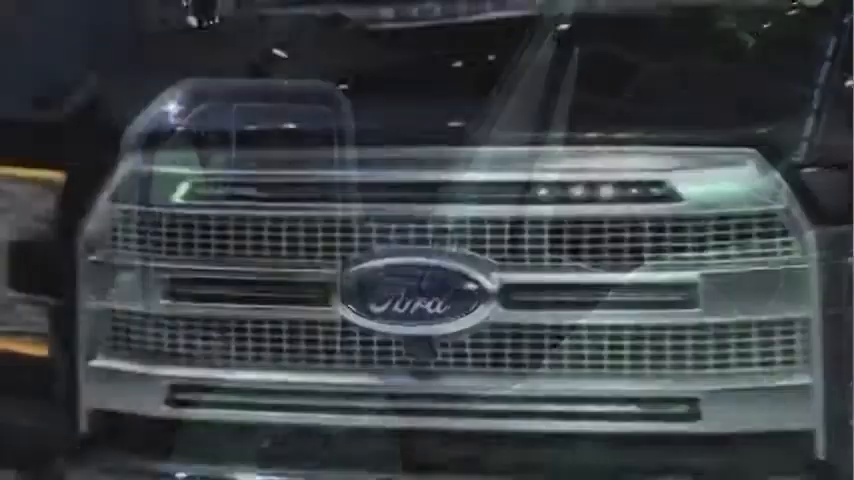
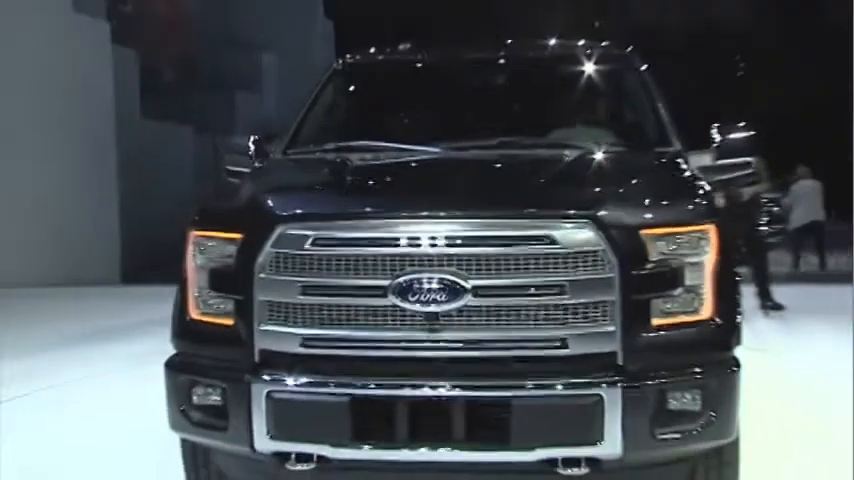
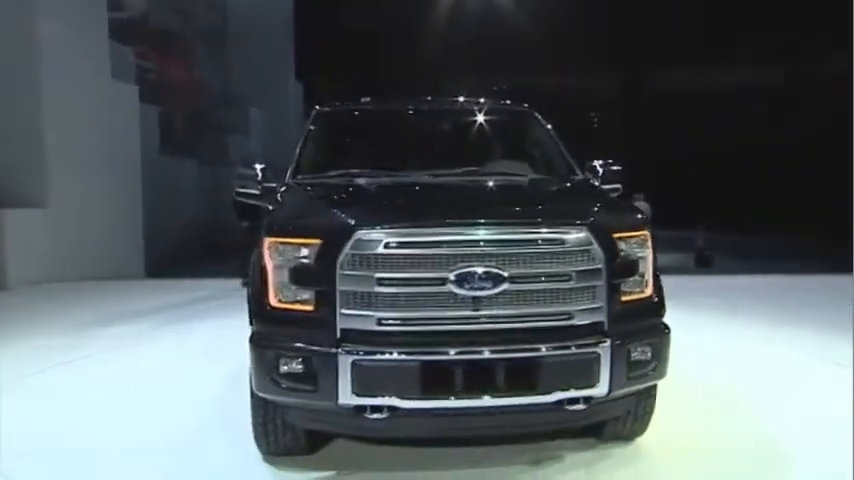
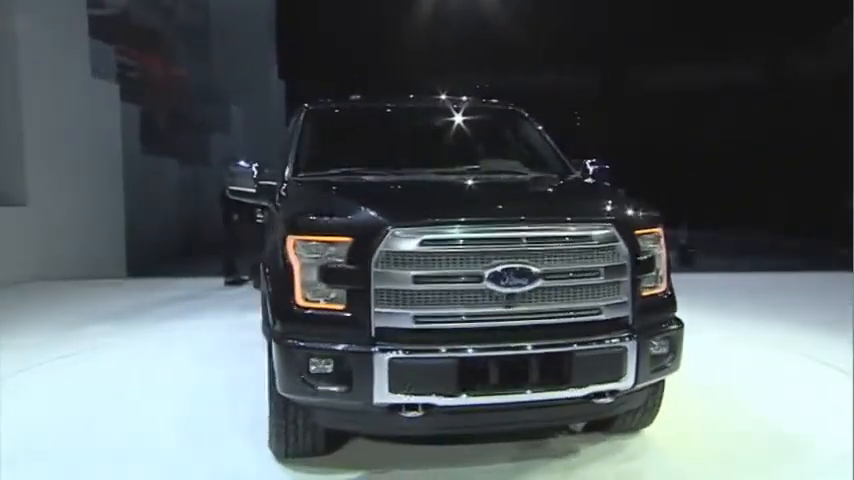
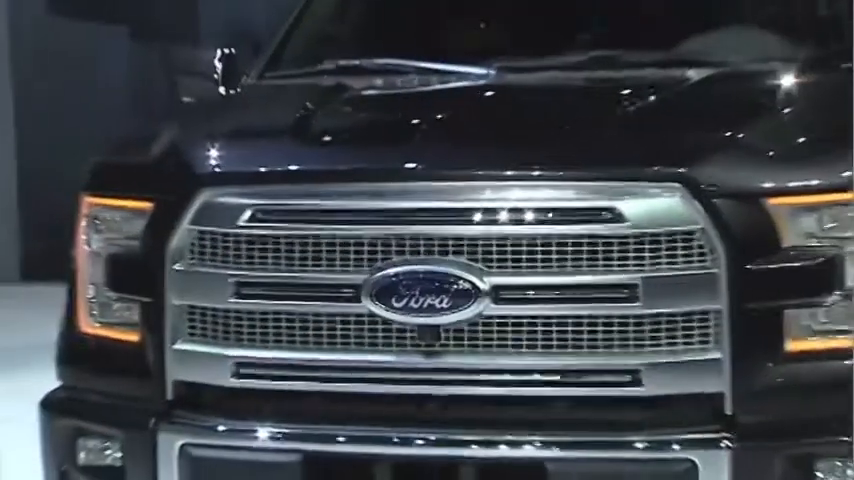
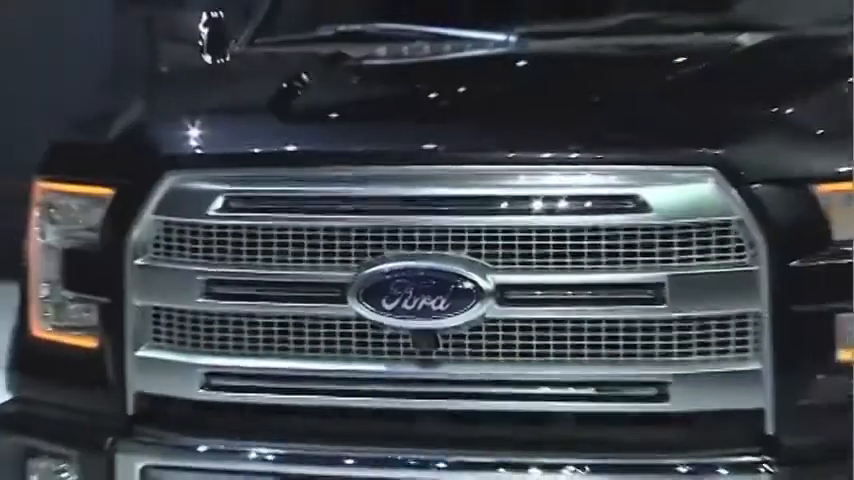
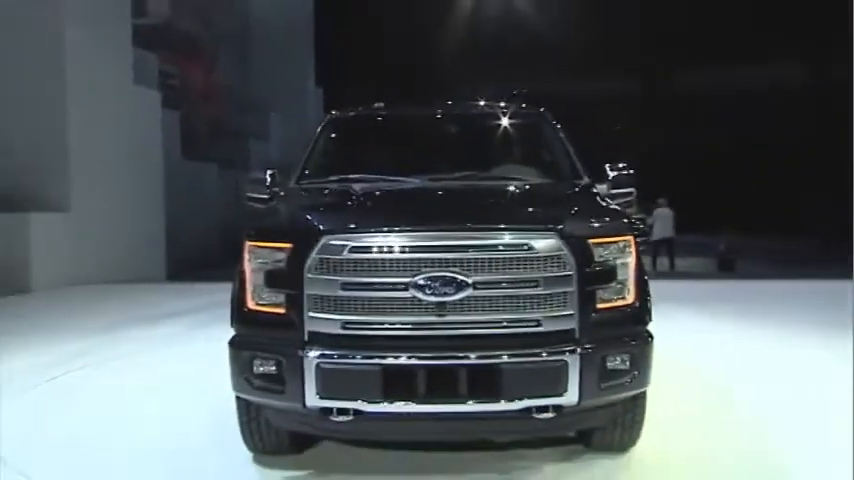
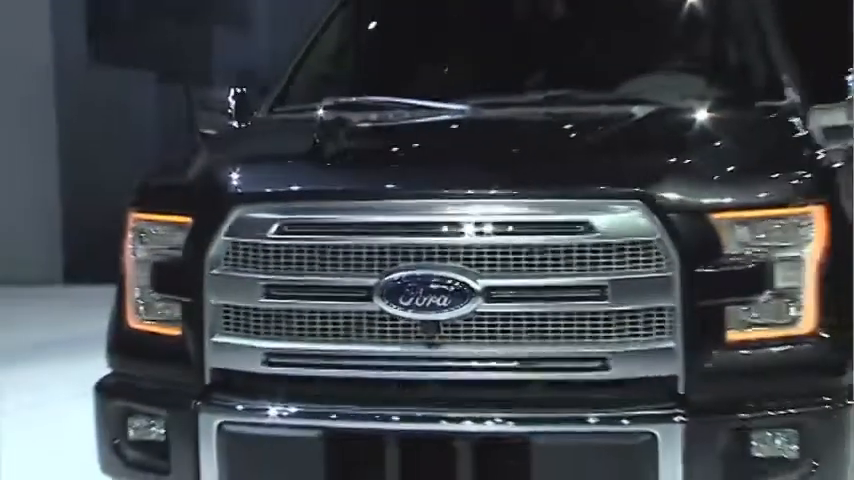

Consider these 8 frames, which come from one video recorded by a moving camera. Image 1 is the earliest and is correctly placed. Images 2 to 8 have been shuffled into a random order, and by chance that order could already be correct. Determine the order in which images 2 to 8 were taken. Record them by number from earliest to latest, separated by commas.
6, 5, 8, 2, 7, 3, 4
